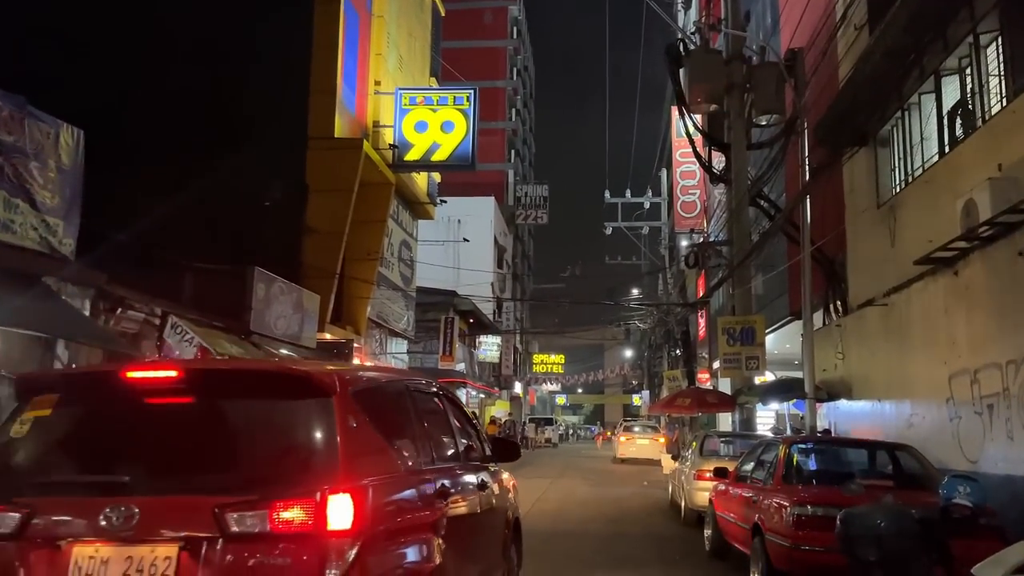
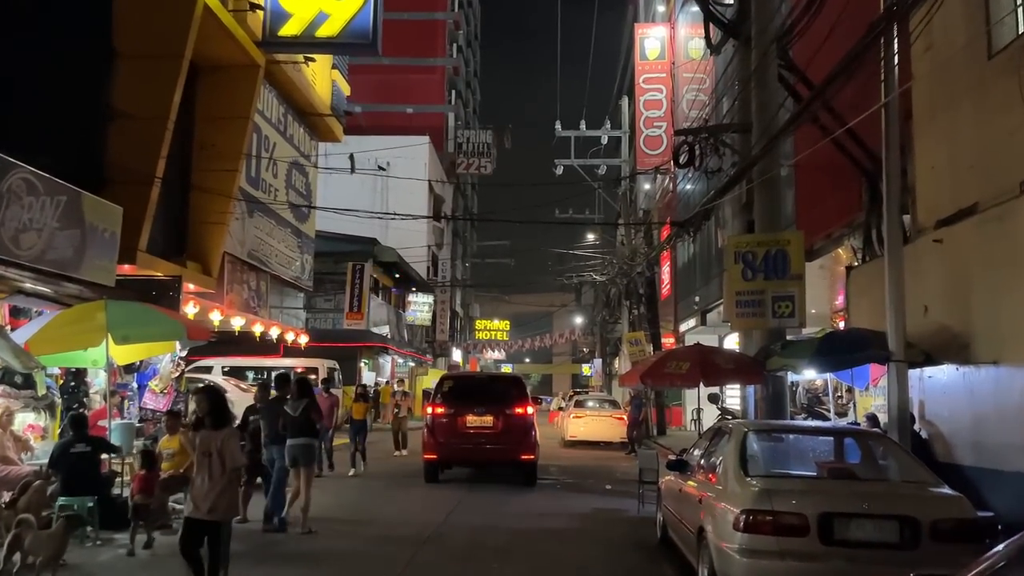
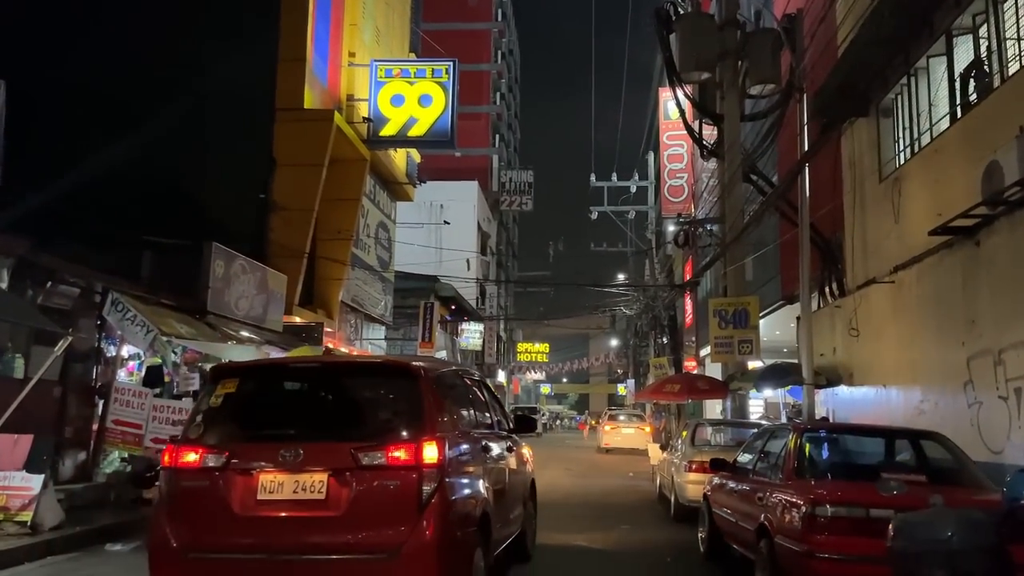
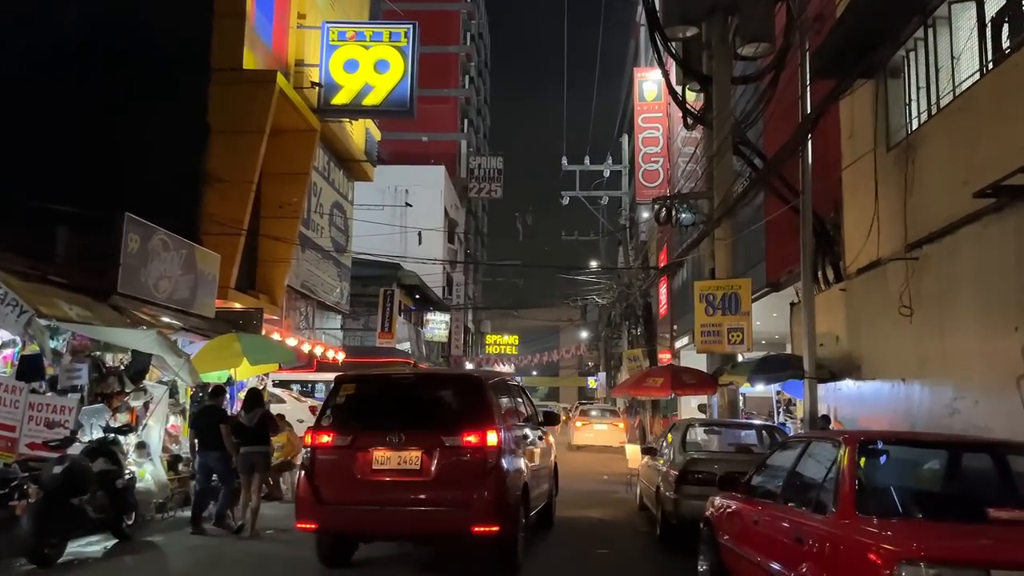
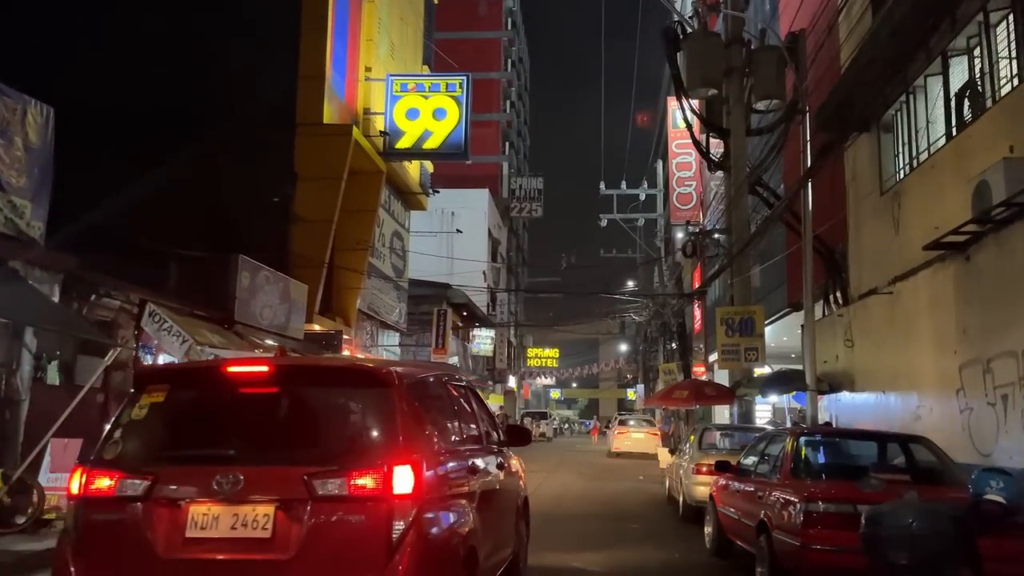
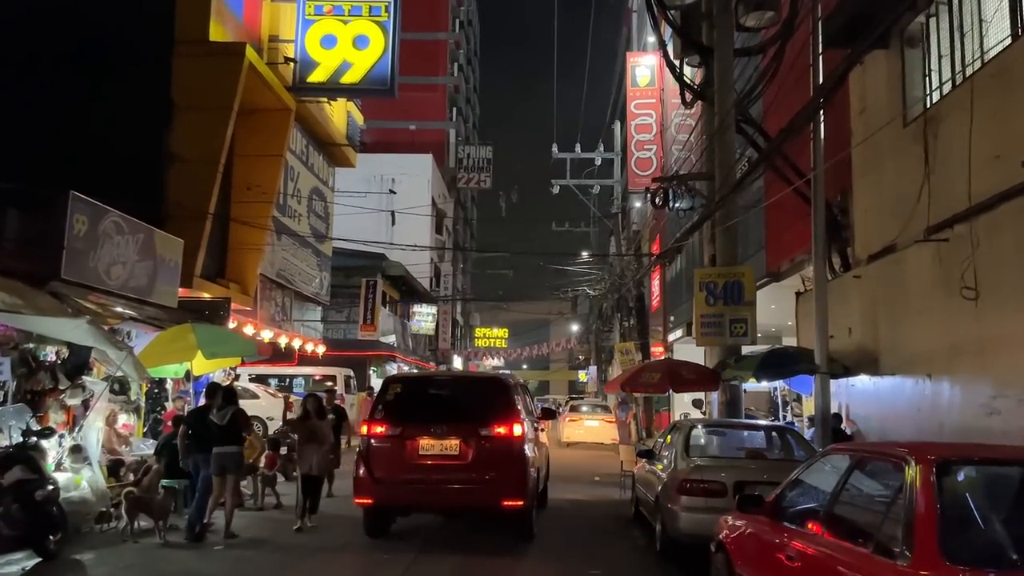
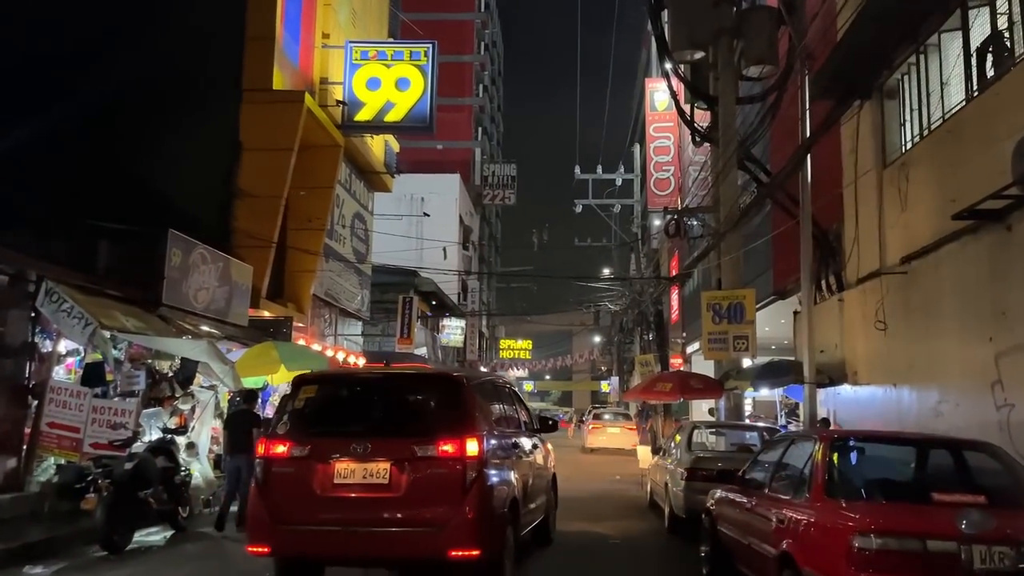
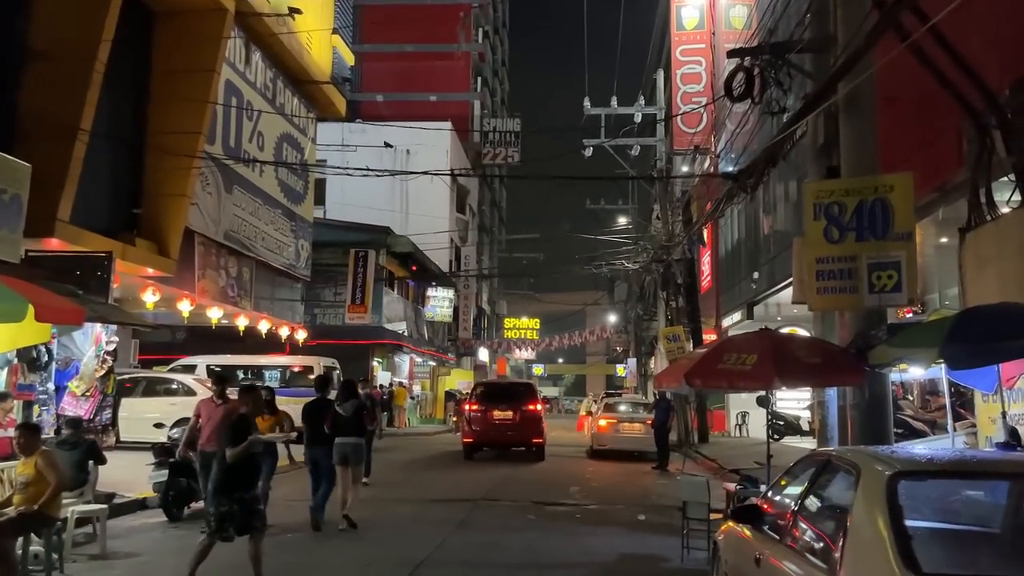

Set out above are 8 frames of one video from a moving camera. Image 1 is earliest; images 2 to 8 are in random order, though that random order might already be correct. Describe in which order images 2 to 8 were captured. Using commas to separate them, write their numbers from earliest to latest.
5, 3, 7, 4, 6, 2, 8
